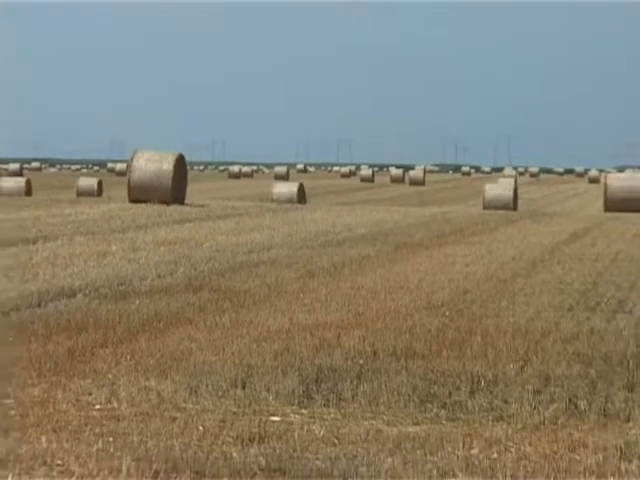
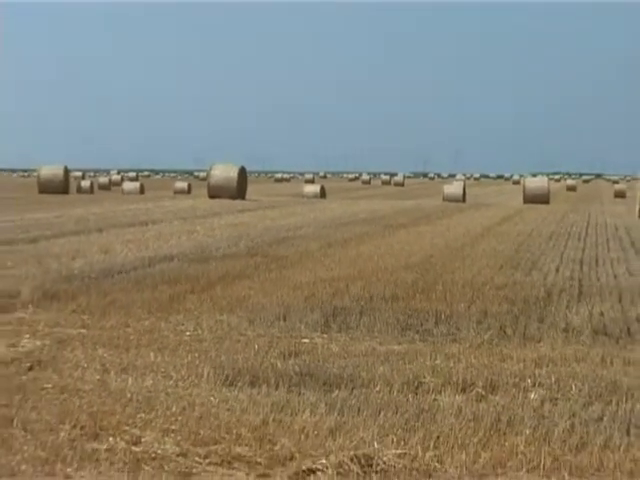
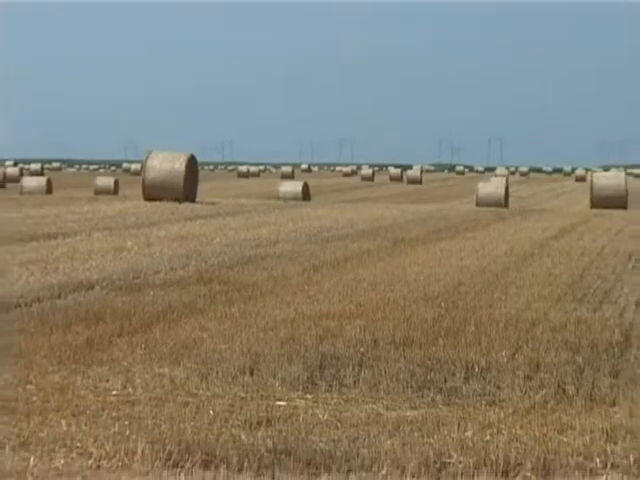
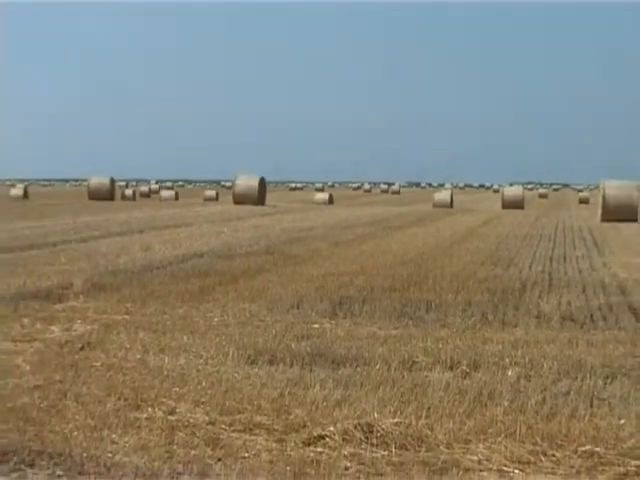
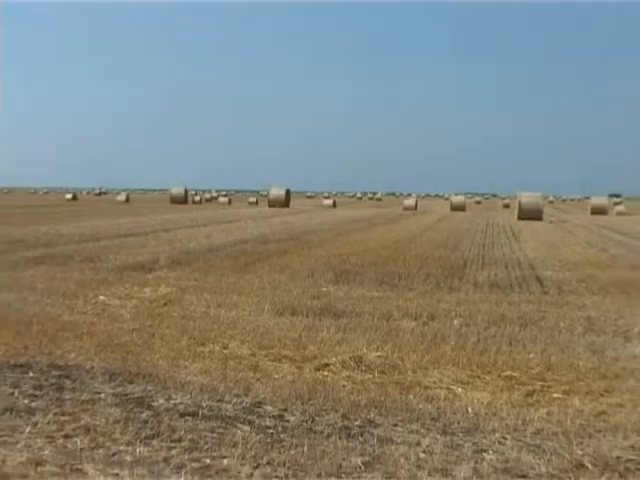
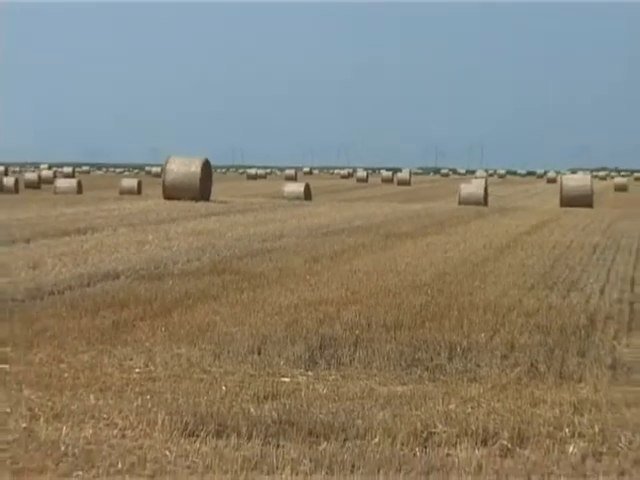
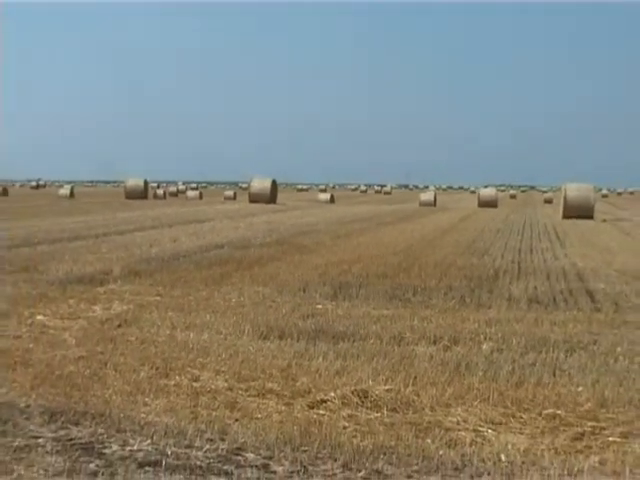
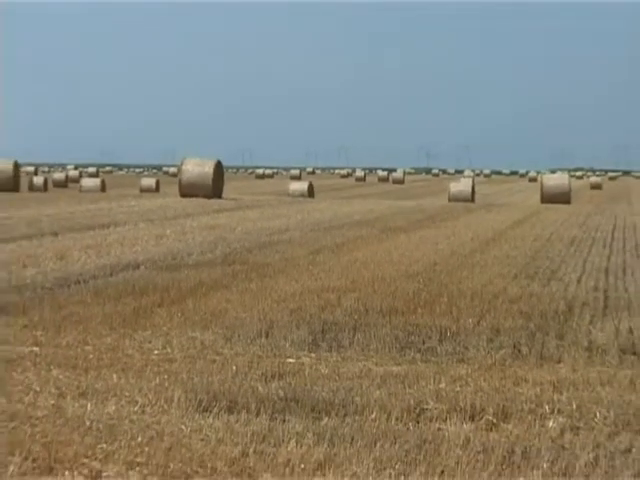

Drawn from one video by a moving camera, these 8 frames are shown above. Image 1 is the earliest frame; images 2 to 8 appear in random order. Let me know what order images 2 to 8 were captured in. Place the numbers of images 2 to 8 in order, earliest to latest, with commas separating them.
3, 6, 8, 2, 4, 7, 5
